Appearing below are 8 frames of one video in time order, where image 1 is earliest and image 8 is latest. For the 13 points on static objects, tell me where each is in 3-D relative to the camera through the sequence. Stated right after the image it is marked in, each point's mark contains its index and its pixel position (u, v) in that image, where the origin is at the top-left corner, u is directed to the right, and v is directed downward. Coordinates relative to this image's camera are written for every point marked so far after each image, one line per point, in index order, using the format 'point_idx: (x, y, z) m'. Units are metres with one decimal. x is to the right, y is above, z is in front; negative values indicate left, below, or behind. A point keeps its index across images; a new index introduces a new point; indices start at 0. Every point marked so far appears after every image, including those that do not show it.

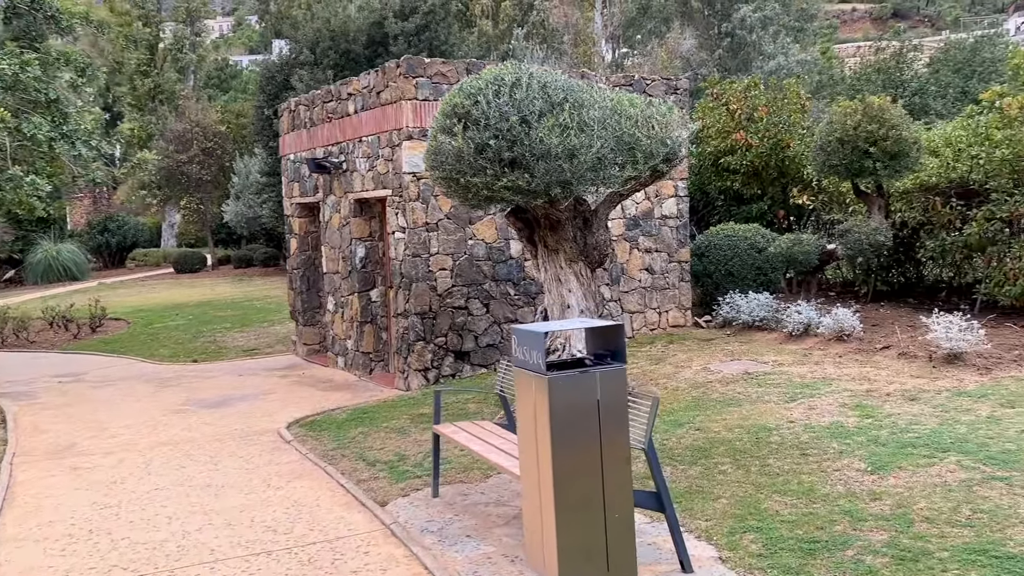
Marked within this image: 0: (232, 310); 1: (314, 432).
0: (-5.1, -0.4, +15.7) m
1: (-1.5, -1.1, +6.4) m
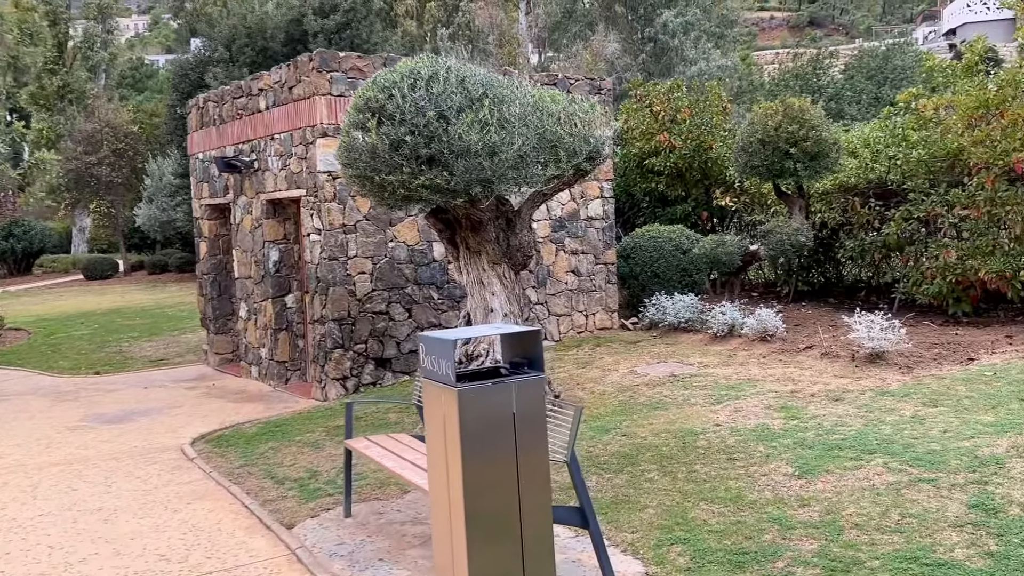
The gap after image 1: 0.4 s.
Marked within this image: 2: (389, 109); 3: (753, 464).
0: (-6.4, -0.5, +14.9) m
1: (-2.1, -1.1, +6.0) m
2: (-0.8, +1.1, +5.3) m
3: (+1.3, -0.9, +4.5) m
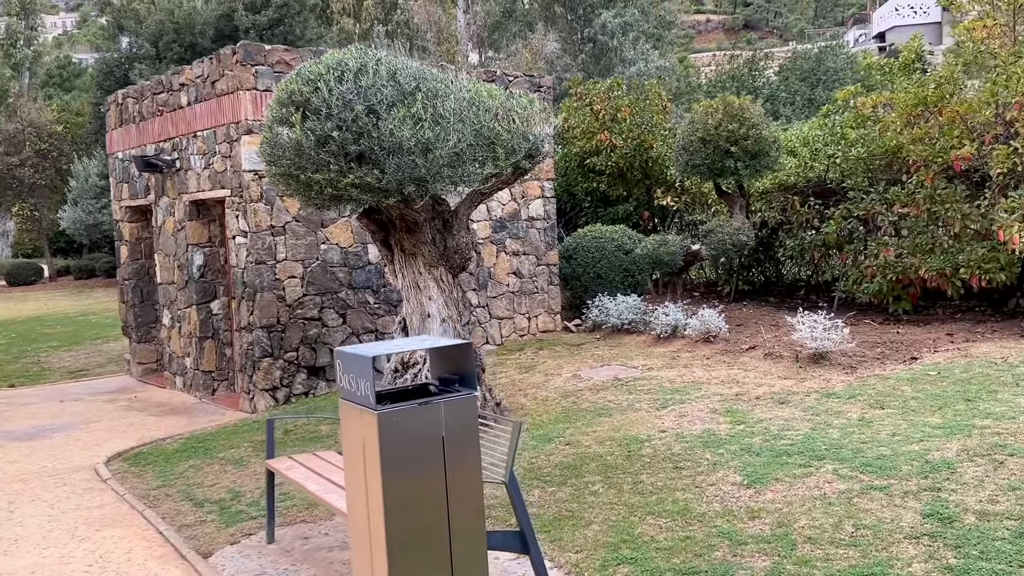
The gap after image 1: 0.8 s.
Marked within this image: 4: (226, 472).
0: (-7.4, -0.6, +14.2) m
1: (-2.5, -1.2, +5.6) m
2: (-1.1, +1.1, +5.0) m
3: (+1.0, -0.9, +4.3) m
4: (-1.7, -1.1, +5.3) m
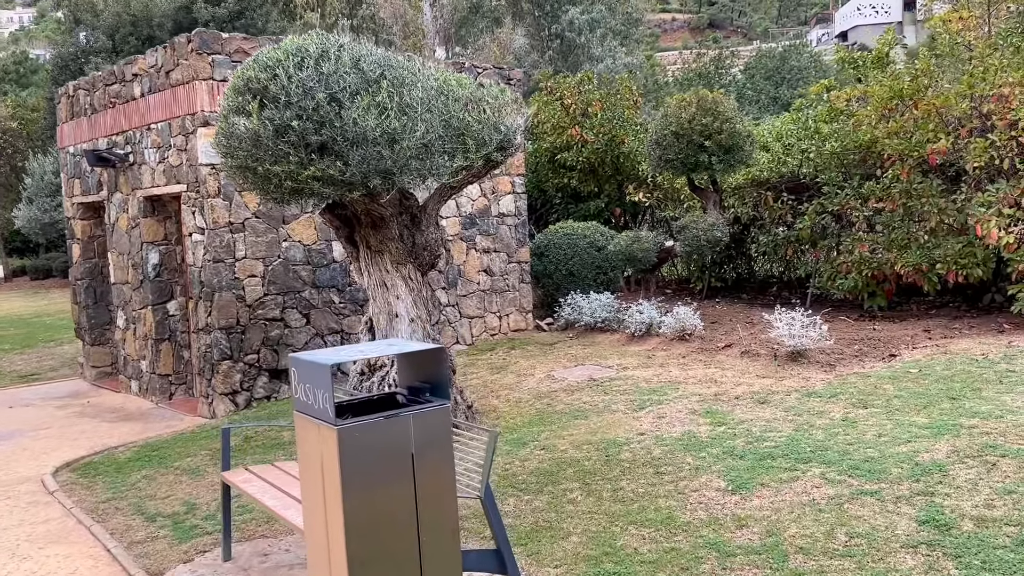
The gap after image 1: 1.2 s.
0: (-7.9, -0.6, +13.7) m
1: (-2.6, -1.2, +5.3) m
2: (-1.3, +1.1, +4.7) m
3: (+0.8, -0.9, +4.1) m
4: (-1.9, -1.1, +5.0) m
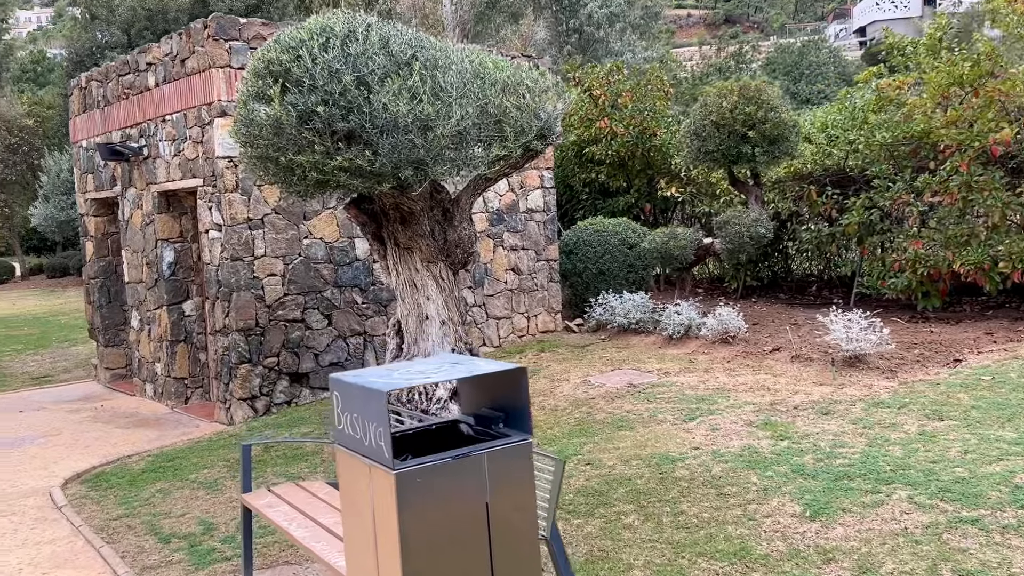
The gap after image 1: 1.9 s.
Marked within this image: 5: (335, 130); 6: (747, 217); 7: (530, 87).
0: (-7.5, -0.6, +13.4) m
1: (-2.4, -1.2, +5.0) m
2: (-1.1, +1.1, +4.3) m
3: (+1.0, -0.9, +3.7) m
4: (-1.7, -1.1, +4.6) m
5: (-0.9, +0.8, +4.3) m
6: (+2.3, +0.7, +8.4) m
7: (+0.1, +1.1, +4.8) m
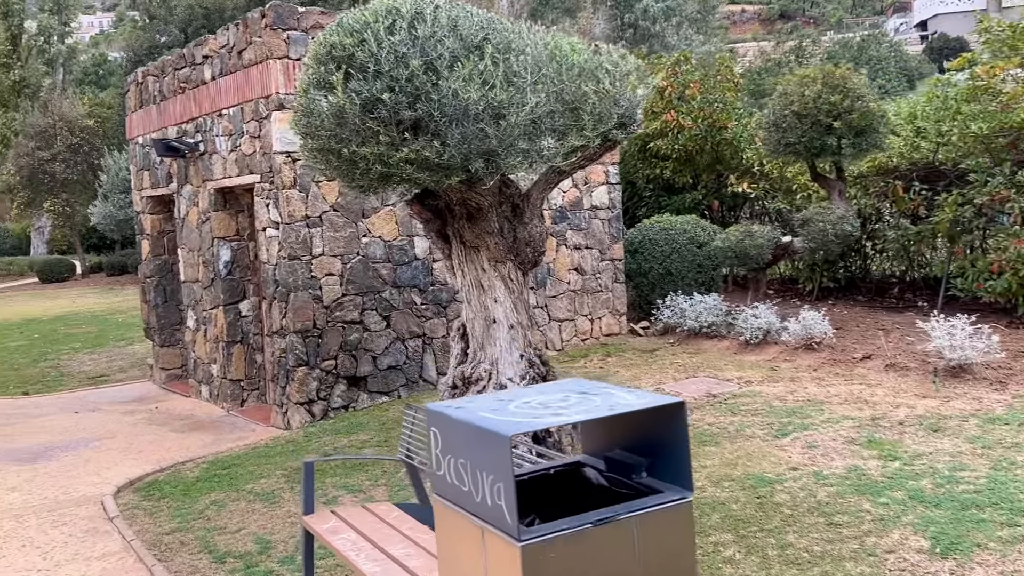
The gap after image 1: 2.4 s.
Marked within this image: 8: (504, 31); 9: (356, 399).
0: (-6.6, -0.6, +13.5) m
1: (-2.0, -1.2, +4.7) m
2: (-0.7, +1.1, +4.0) m
3: (+1.4, -0.9, +3.3) m
4: (-1.3, -1.1, +4.3) m
5: (-0.5, +0.8, +4.0) m
6: (+2.9, +0.7, +7.9) m
7: (+0.5, +1.1, +4.4) m
8: (0.0, +1.3, +4.2) m
9: (-1.2, -0.9, +6.7) m
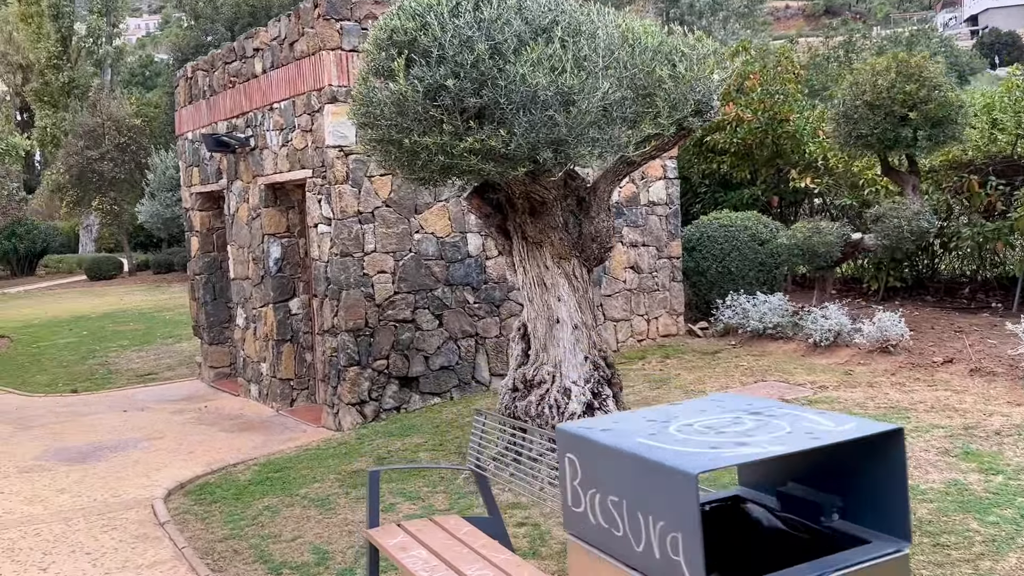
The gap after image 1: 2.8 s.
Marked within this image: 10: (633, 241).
0: (-5.9, -0.6, +13.5) m
1: (-1.7, -1.2, +4.6) m
2: (-0.4, +1.1, +3.8) m
3: (+1.6, -0.9, +3.0) m
4: (-1.0, -1.1, +4.1) m
5: (-0.2, +0.8, +3.8) m
6: (+3.4, +0.7, +7.5) m
7: (+0.8, +1.1, +4.1) m
8: (+0.3, +1.3, +4.0) m
9: (-0.8, -0.8, +6.5) m
10: (+1.1, +0.4, +7.7) m
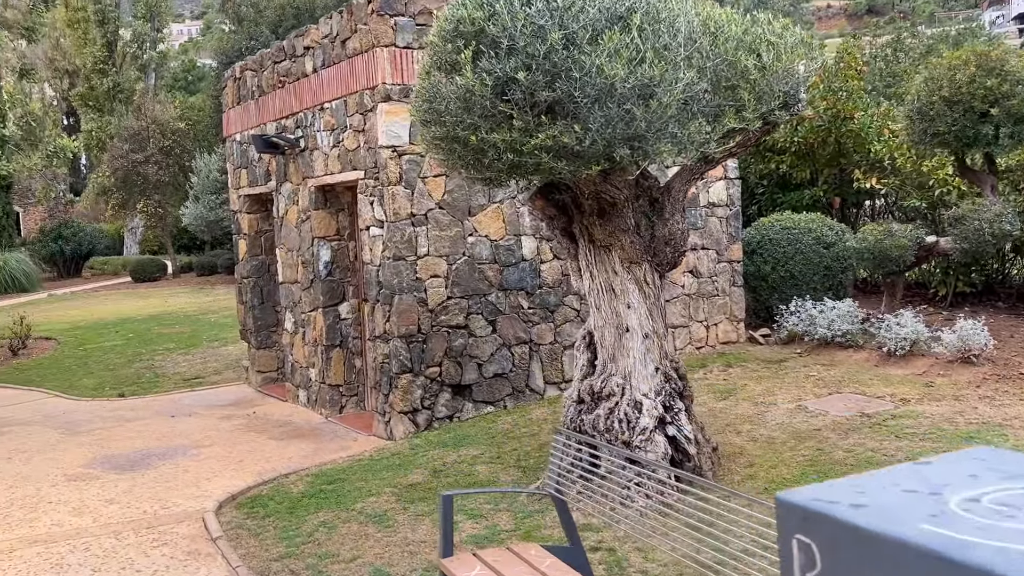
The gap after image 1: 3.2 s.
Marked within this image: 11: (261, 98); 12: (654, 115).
0: (-5.2, -0.6, +13.5) m
1: (-1.3, -1.2, +4.4) m
2: (-0.1, +1.1, +3.6) m
3: (+1.9, -1.0, +2.7) m
4: (-0.7, -1.1, +3.9) m
5: (+0.1, +0.8, +3.5) m
6: (+3.8, +0.6, +7.1) m
7: (+1.1, +1.1, +3.9) m
8: (+0.6, +1.2, +3.7) m
9: (-0.4, -0.9, +6.3) m
10: (+1.6, +0.4, +7.5) m
11: (-2.2, +1.7, +7.6) m
12: (+0.6, +0.7, +3.5) m
